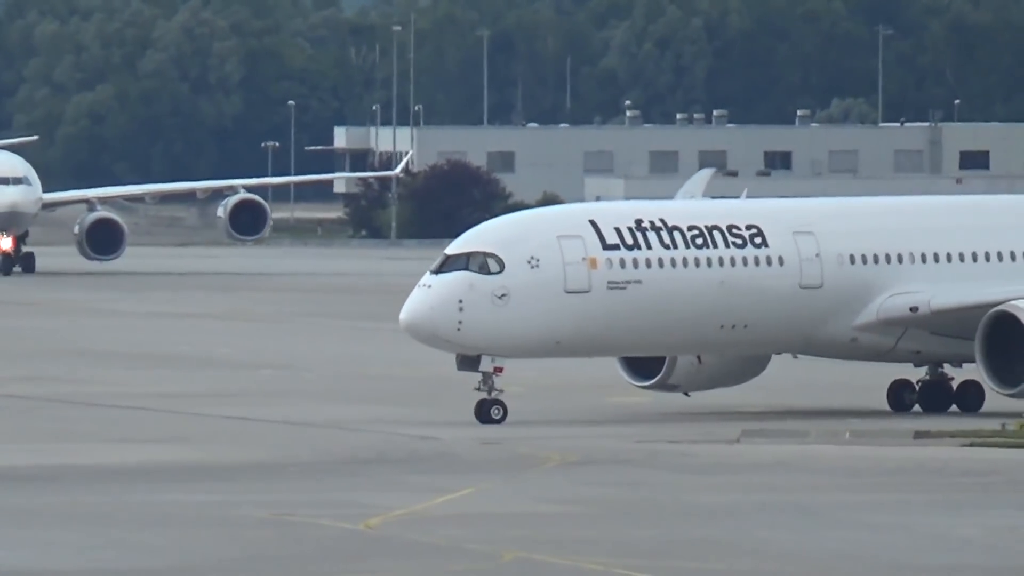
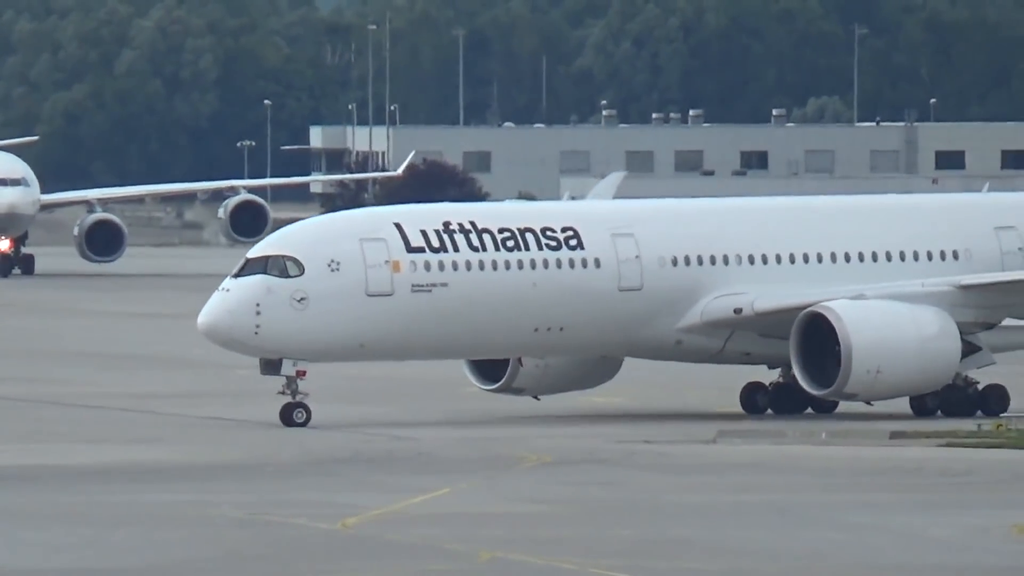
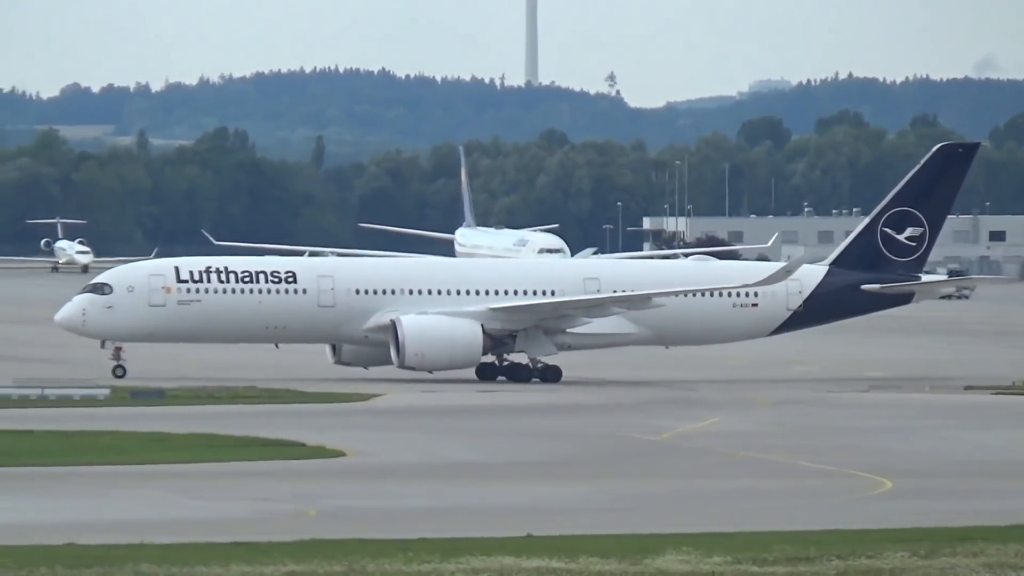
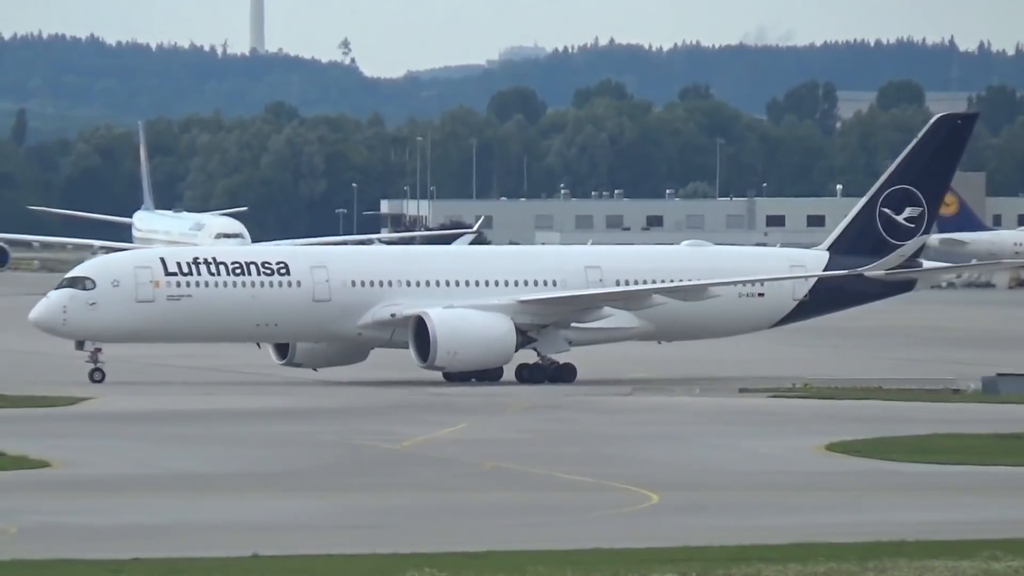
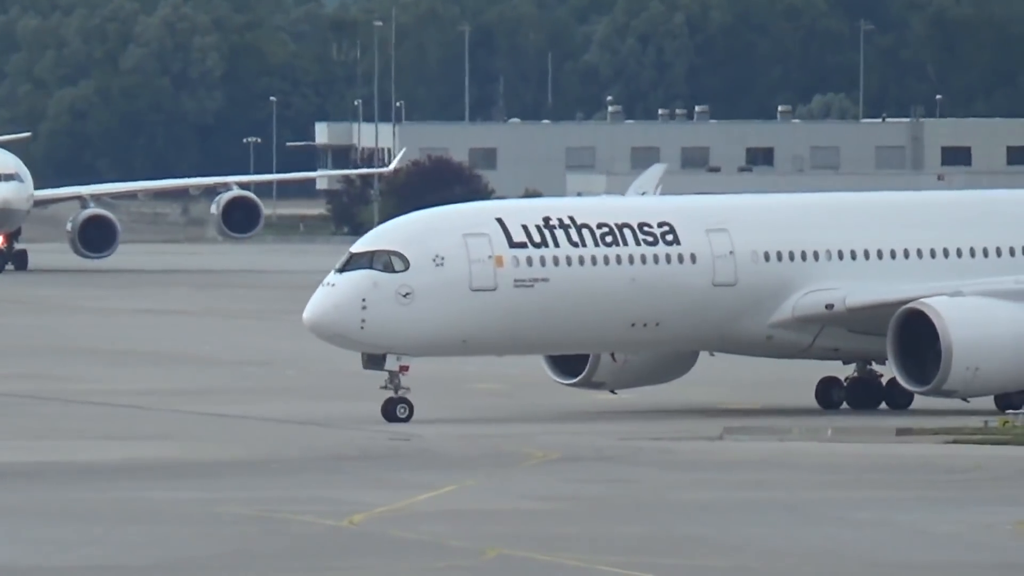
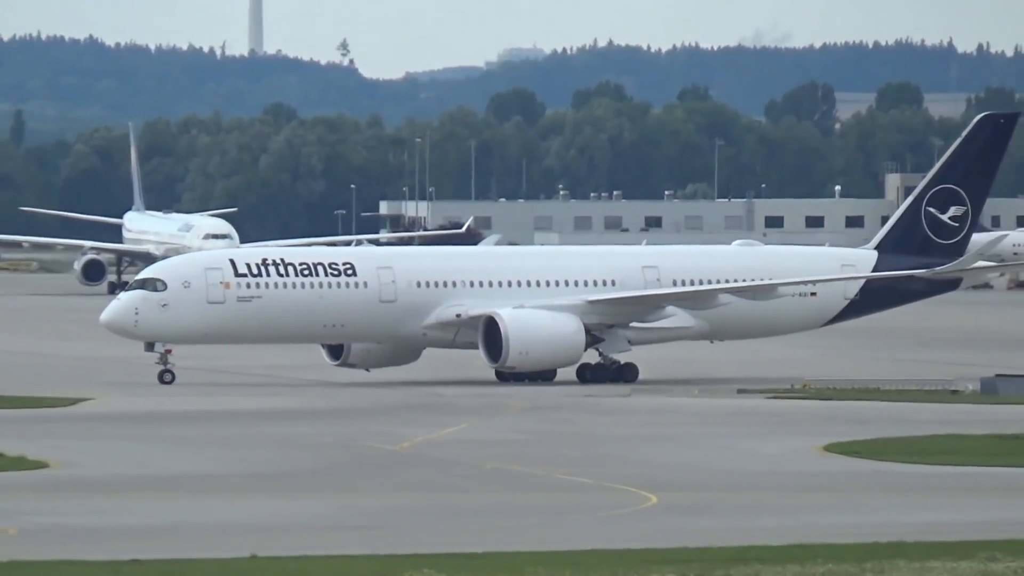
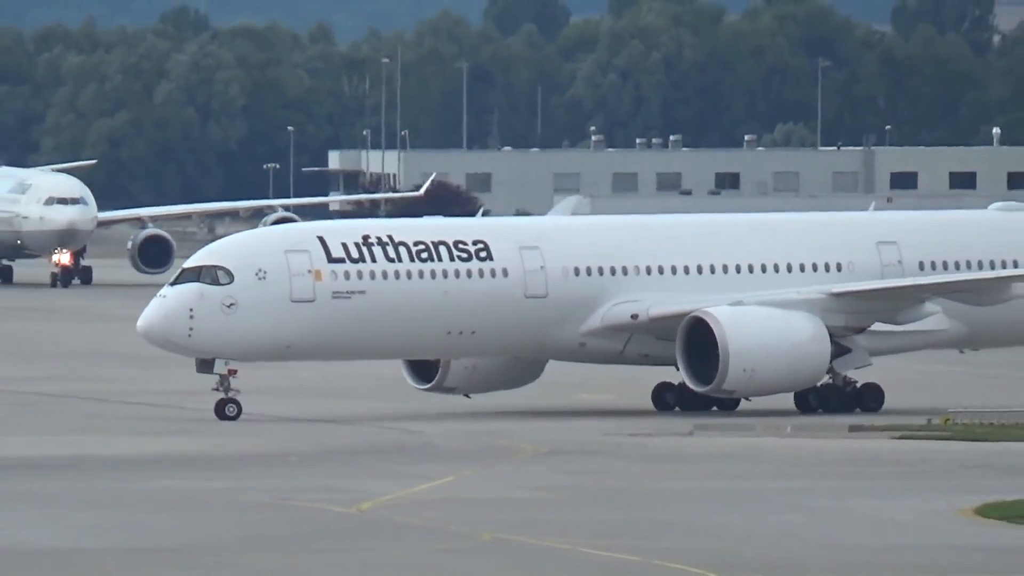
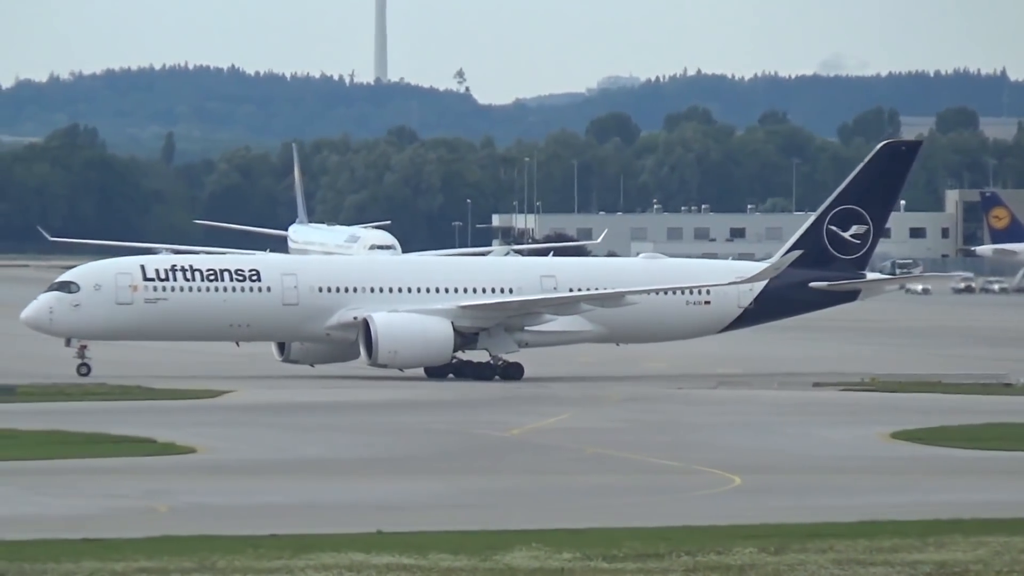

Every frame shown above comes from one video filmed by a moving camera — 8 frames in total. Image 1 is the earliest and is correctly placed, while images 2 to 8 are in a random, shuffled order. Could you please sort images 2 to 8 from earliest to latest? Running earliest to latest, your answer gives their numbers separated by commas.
5, 2, 7, 6, 4, 8, 3
